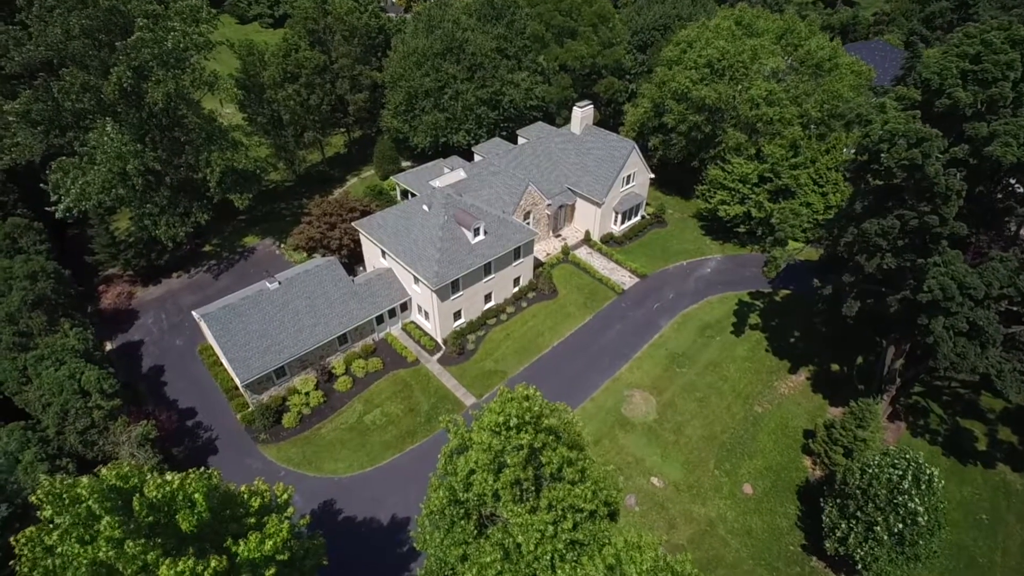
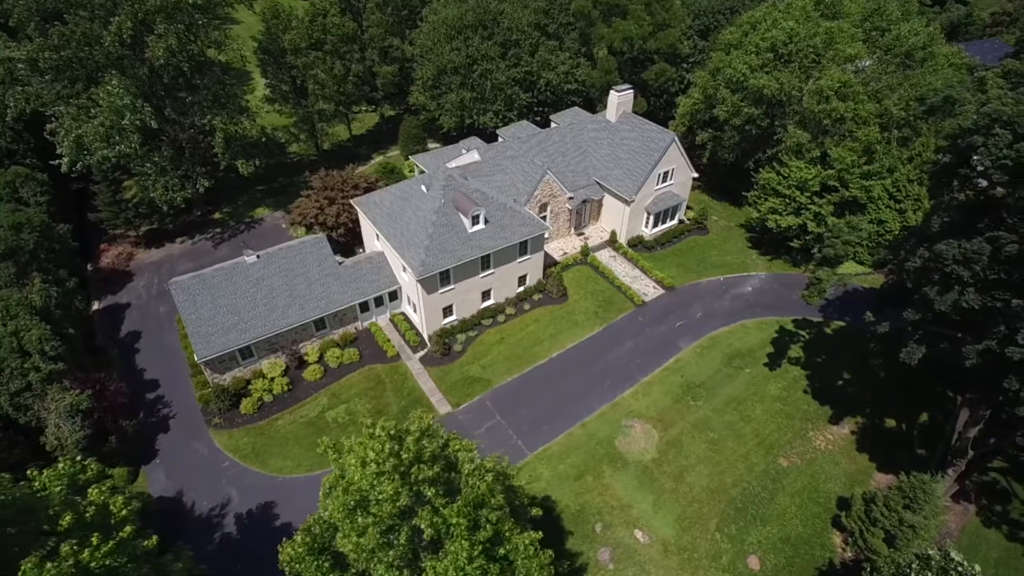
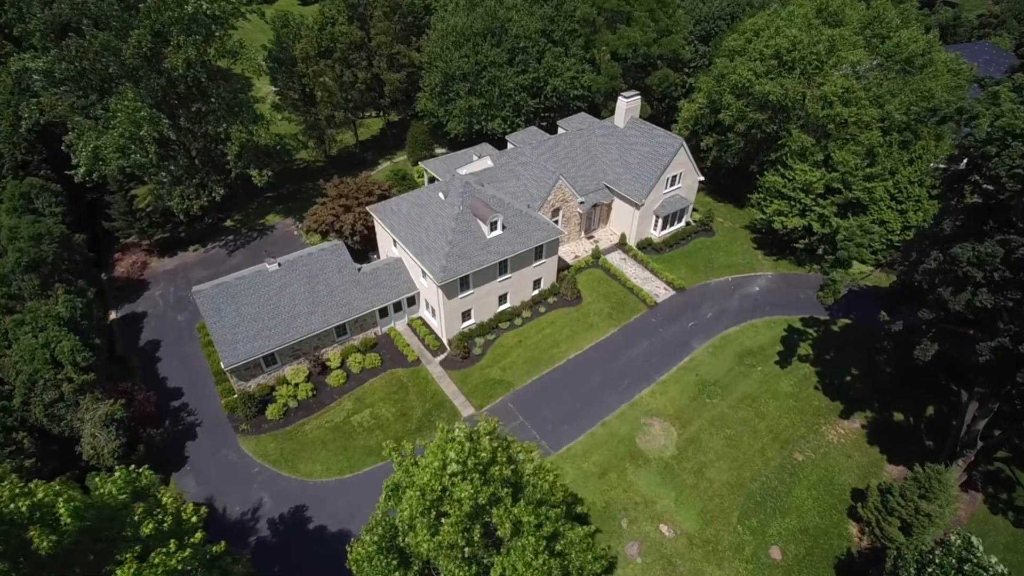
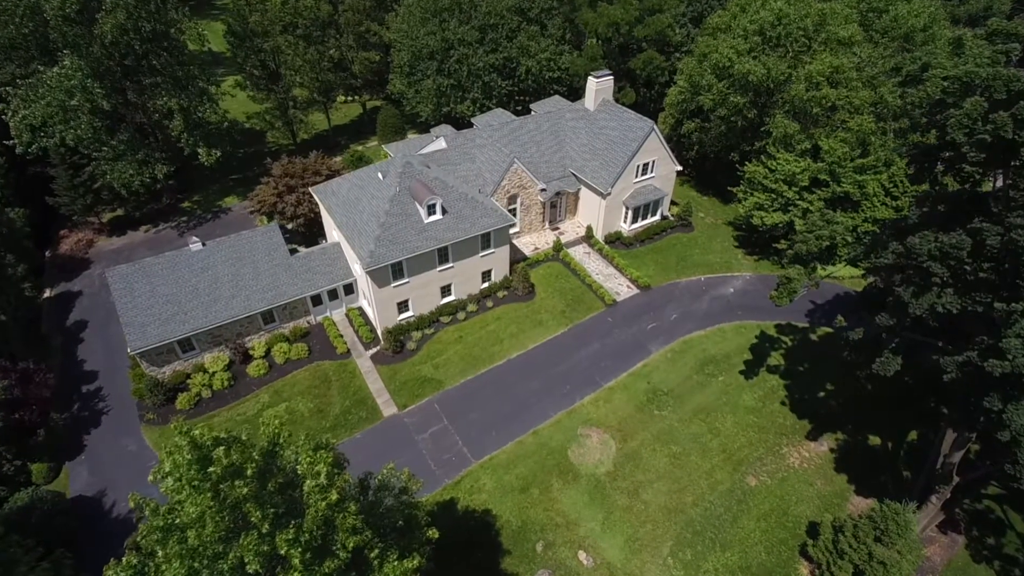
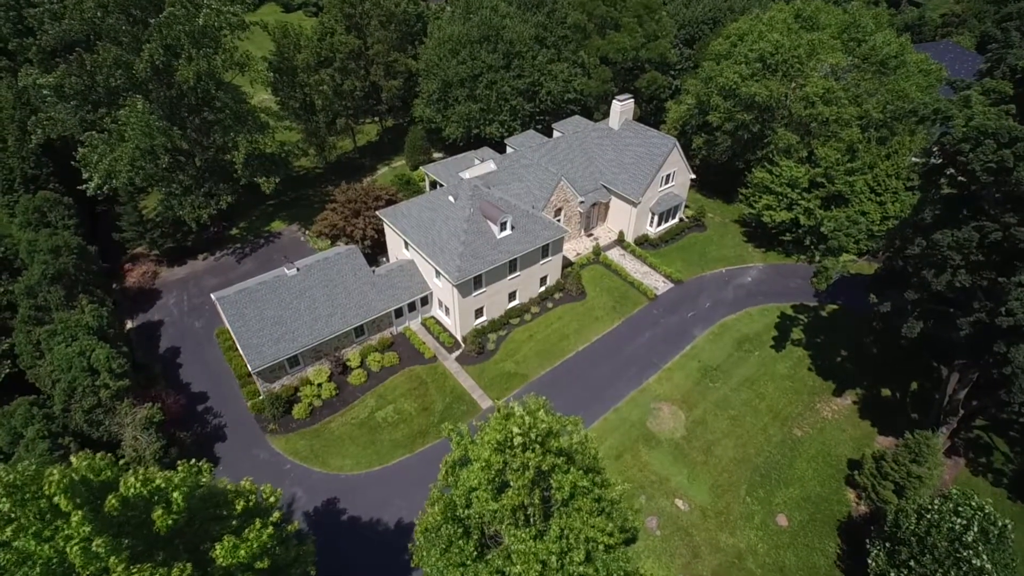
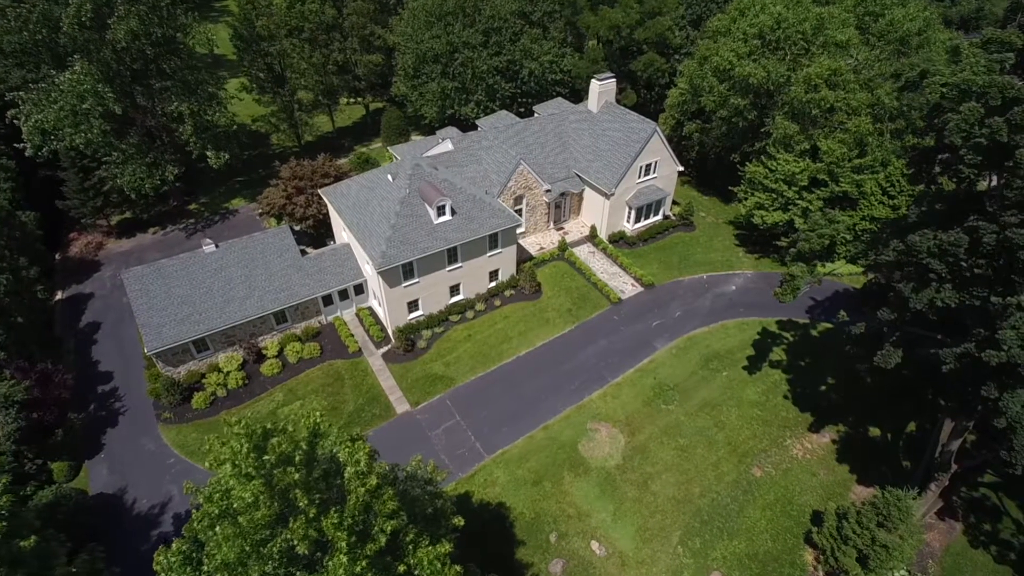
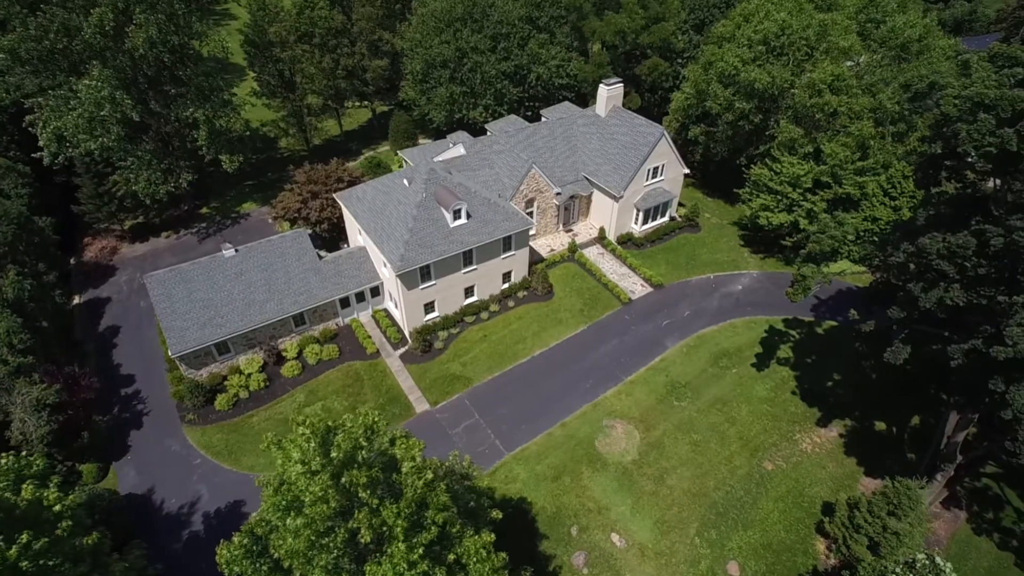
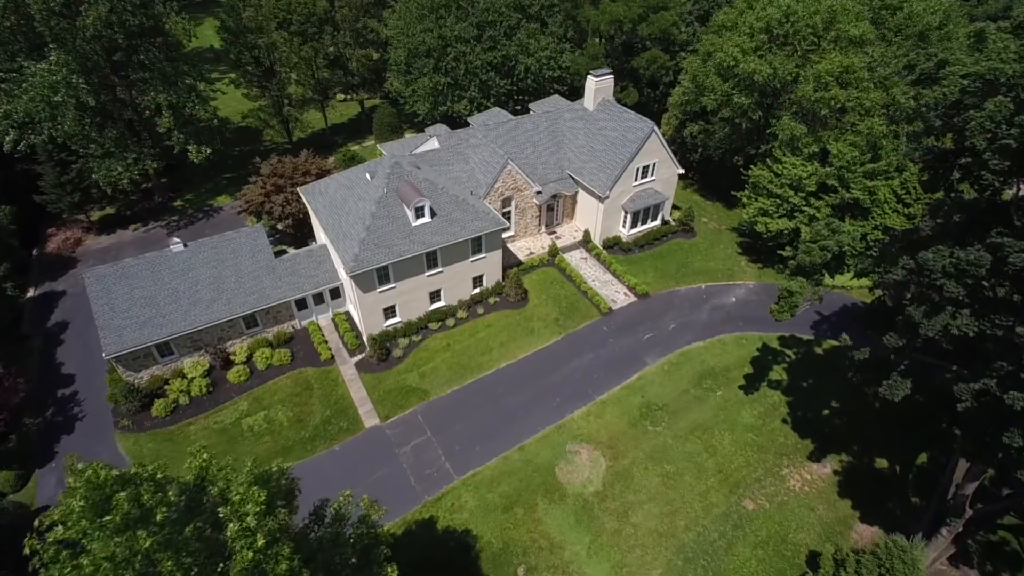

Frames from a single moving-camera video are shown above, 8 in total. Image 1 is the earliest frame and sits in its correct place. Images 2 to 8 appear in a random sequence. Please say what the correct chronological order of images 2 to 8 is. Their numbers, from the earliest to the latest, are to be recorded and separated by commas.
5, 3, 2, 7, 6, 4, 8
